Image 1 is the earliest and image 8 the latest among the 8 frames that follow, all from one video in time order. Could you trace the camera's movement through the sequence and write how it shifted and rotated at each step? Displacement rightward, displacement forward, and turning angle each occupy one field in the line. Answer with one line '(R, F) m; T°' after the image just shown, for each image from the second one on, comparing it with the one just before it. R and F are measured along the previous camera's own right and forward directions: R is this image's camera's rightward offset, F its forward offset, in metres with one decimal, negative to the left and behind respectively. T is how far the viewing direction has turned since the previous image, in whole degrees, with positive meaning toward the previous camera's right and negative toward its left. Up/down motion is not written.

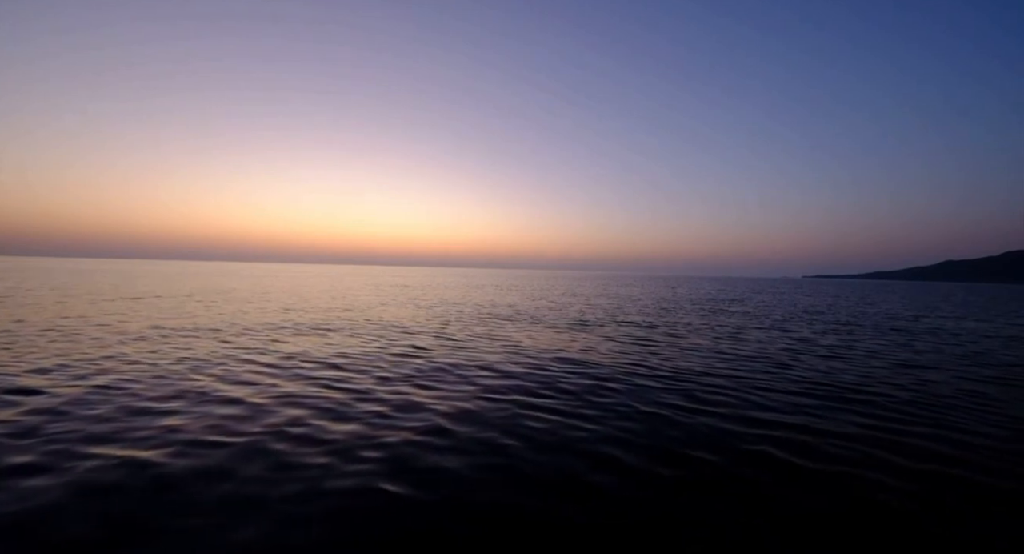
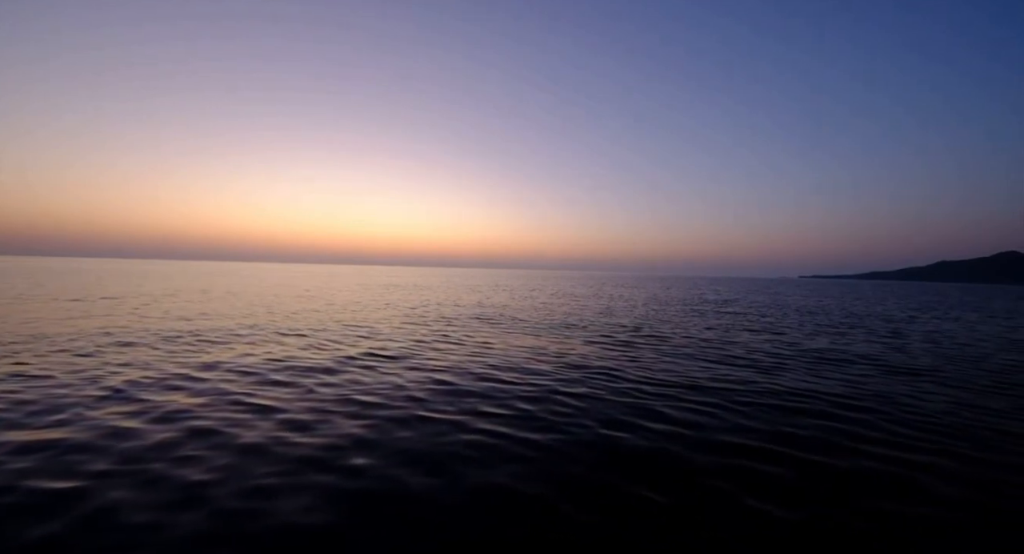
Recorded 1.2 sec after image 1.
(+0.4, +0.4) m; 0°
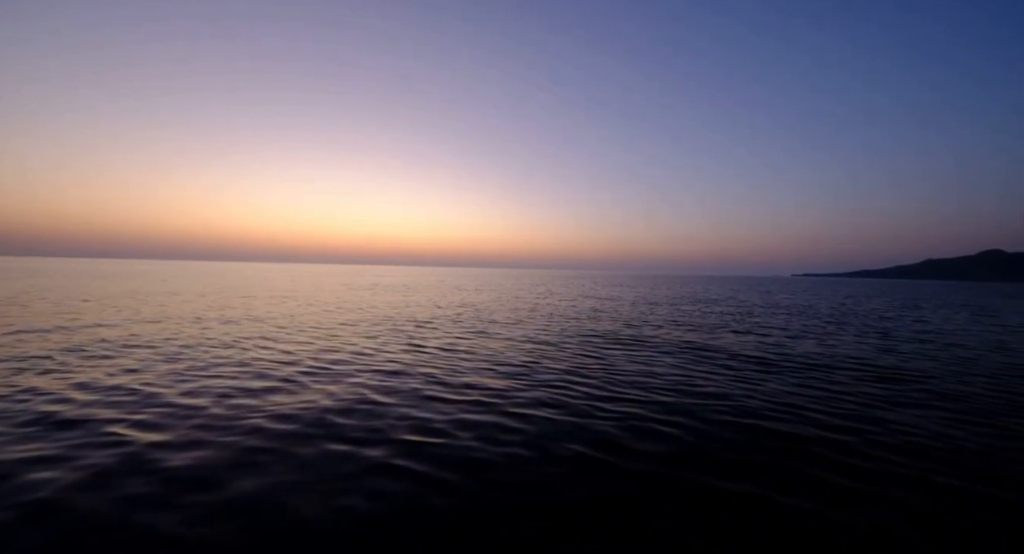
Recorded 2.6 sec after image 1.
(+0.3, +0.3) m; +1°
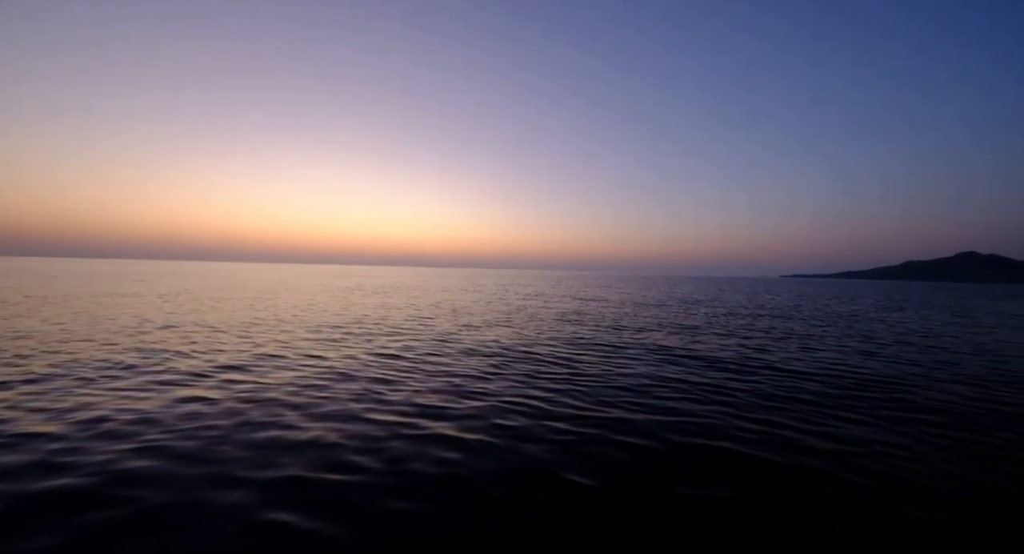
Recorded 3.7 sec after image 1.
(+0.2, +0.2) m; +1°
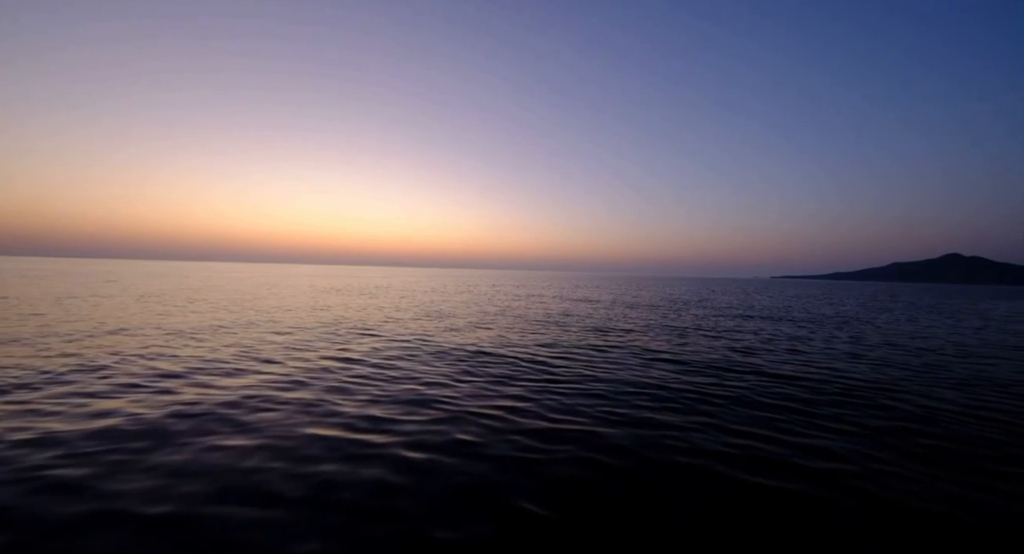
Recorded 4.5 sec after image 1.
(+0.1, +0.1) m; +1°
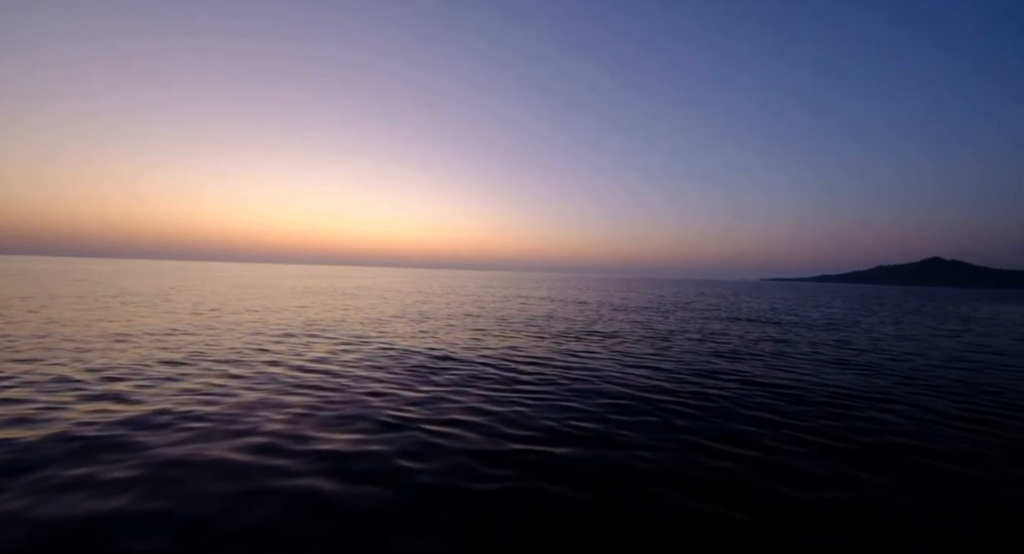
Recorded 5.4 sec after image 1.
(+0.2, +0.2) m; +1°
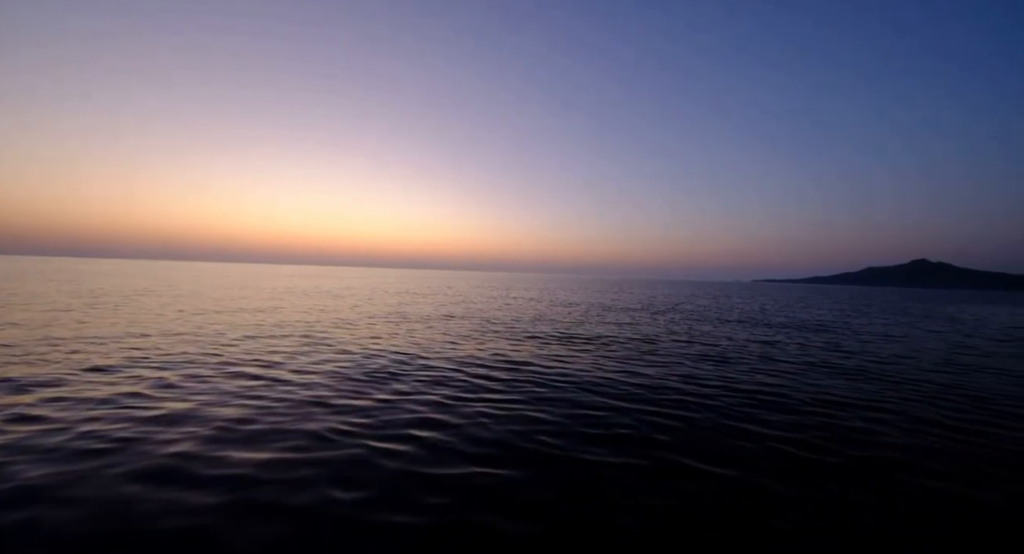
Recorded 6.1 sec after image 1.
(+0.2, +0.2) m; +1°
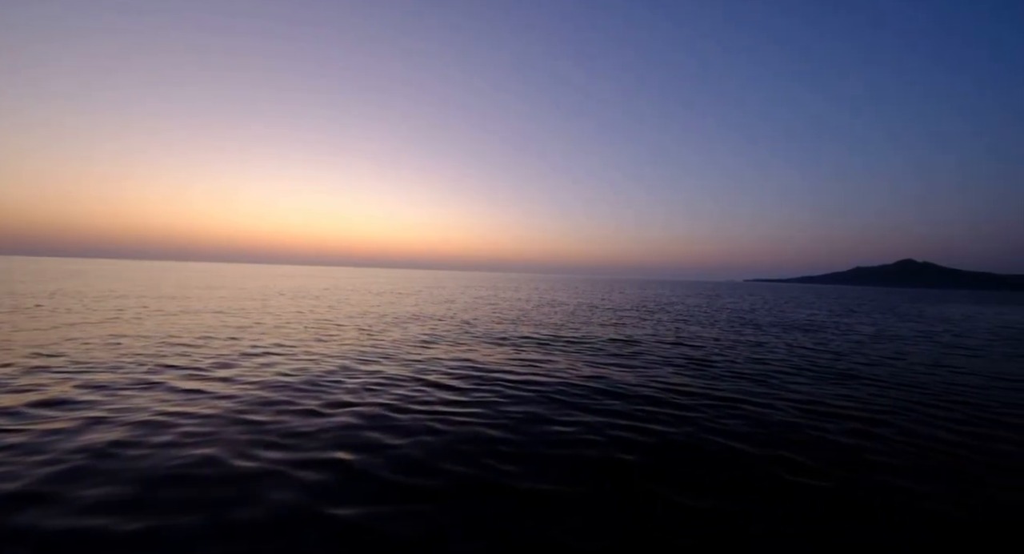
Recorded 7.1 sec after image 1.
(+0.2, +0.3) m; +1°
